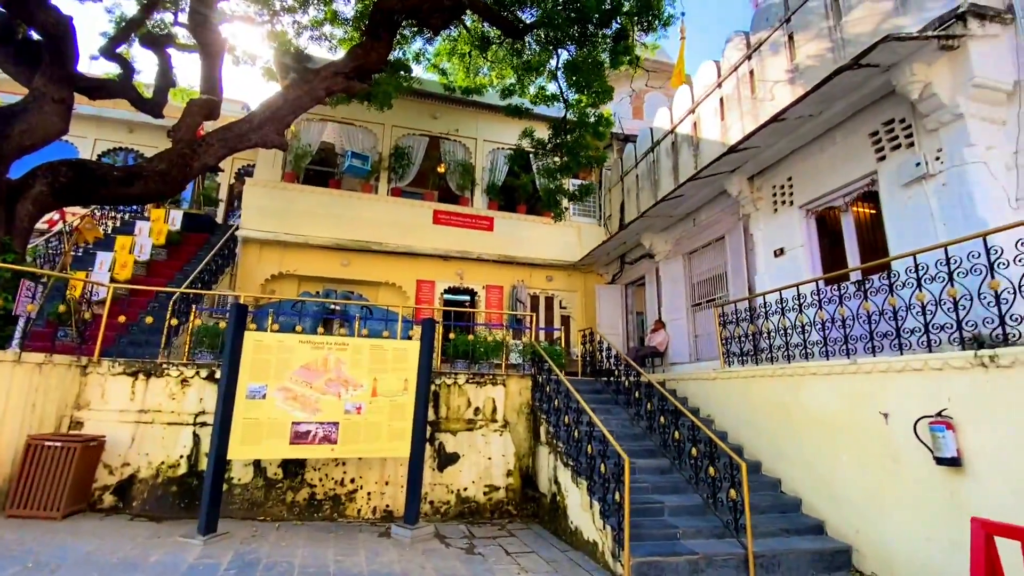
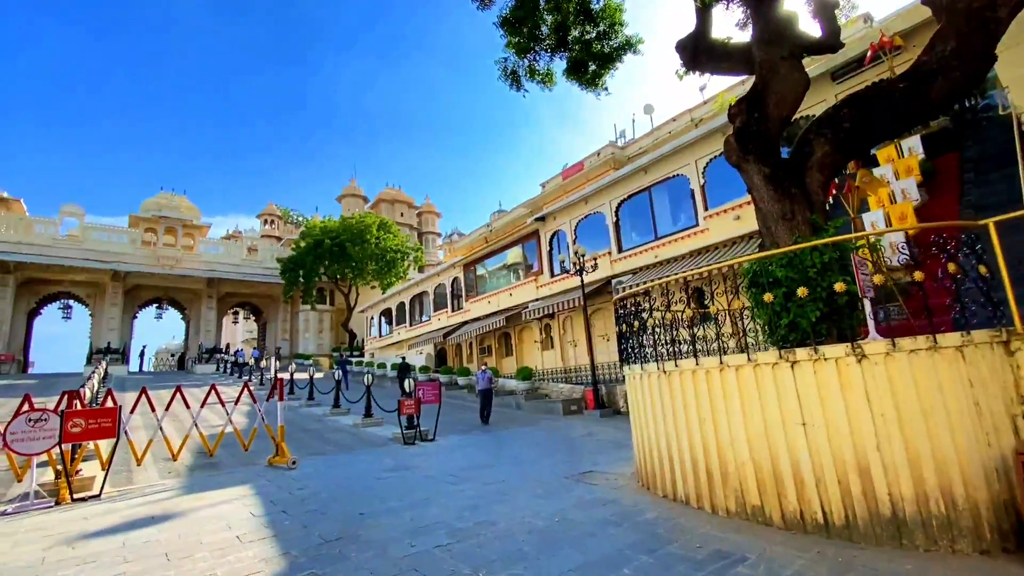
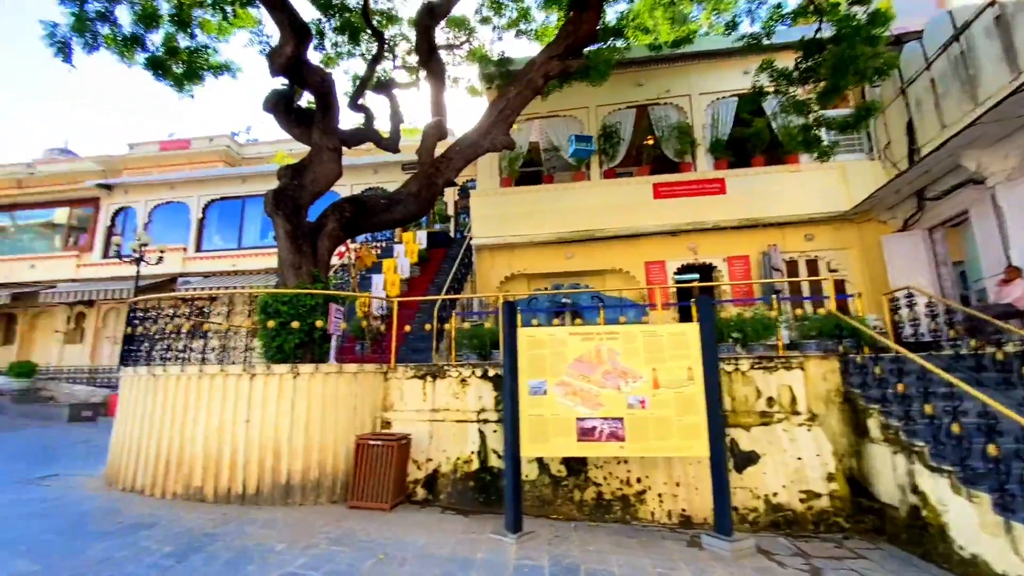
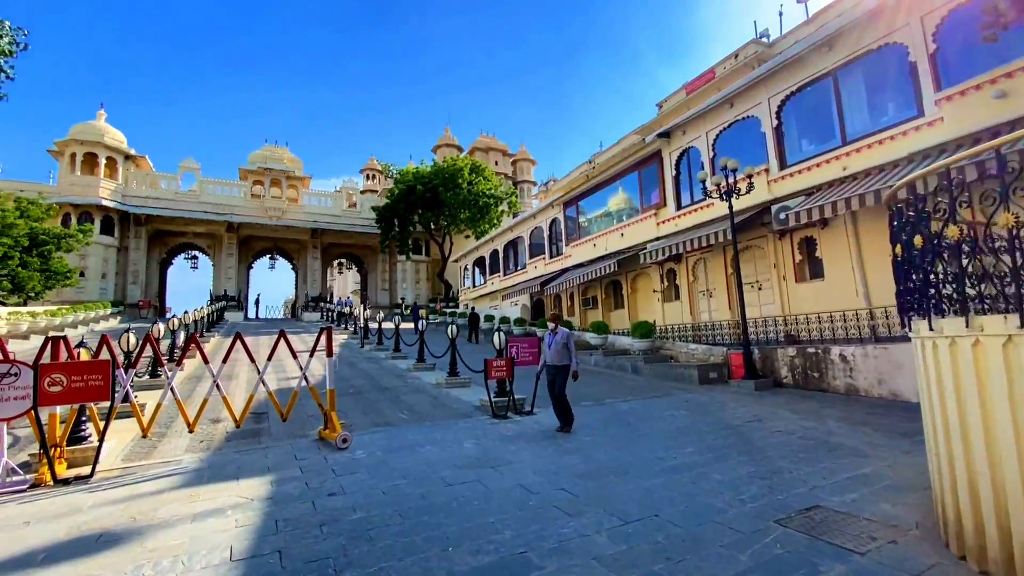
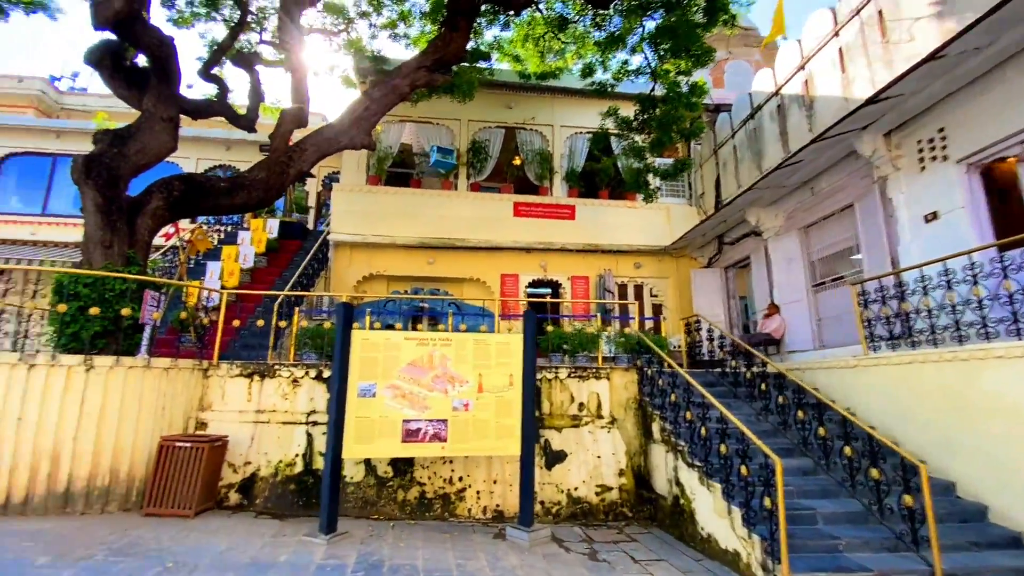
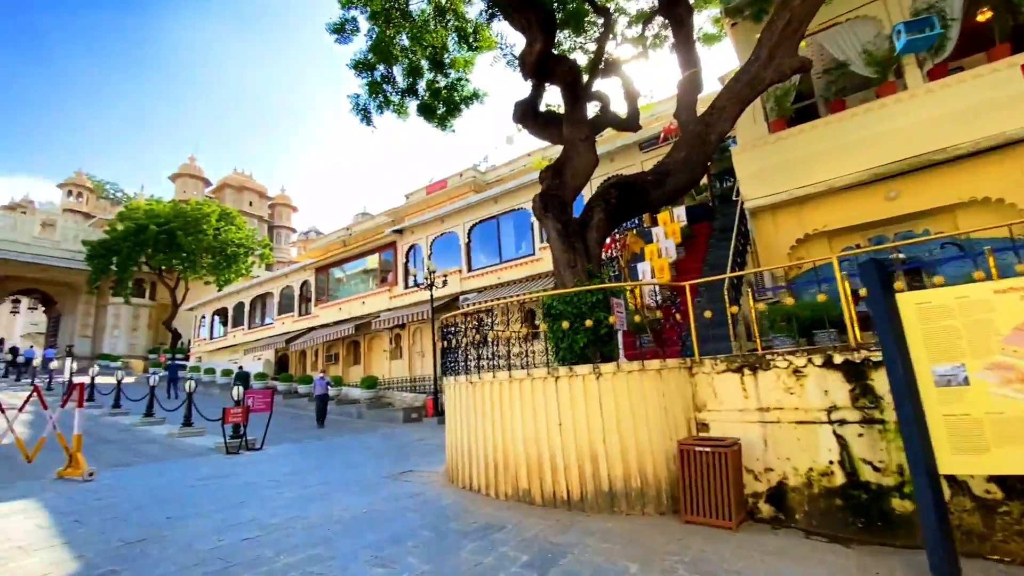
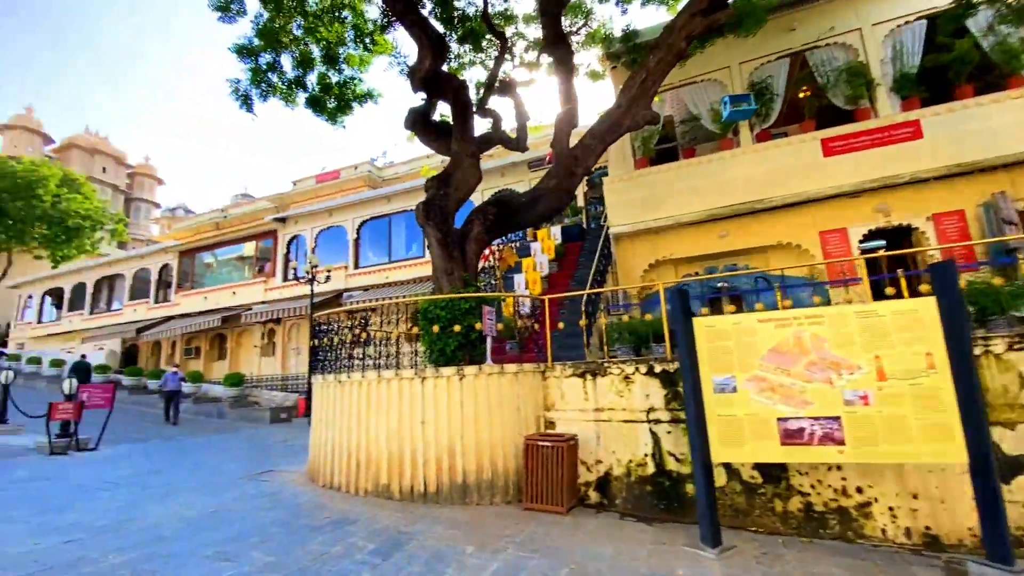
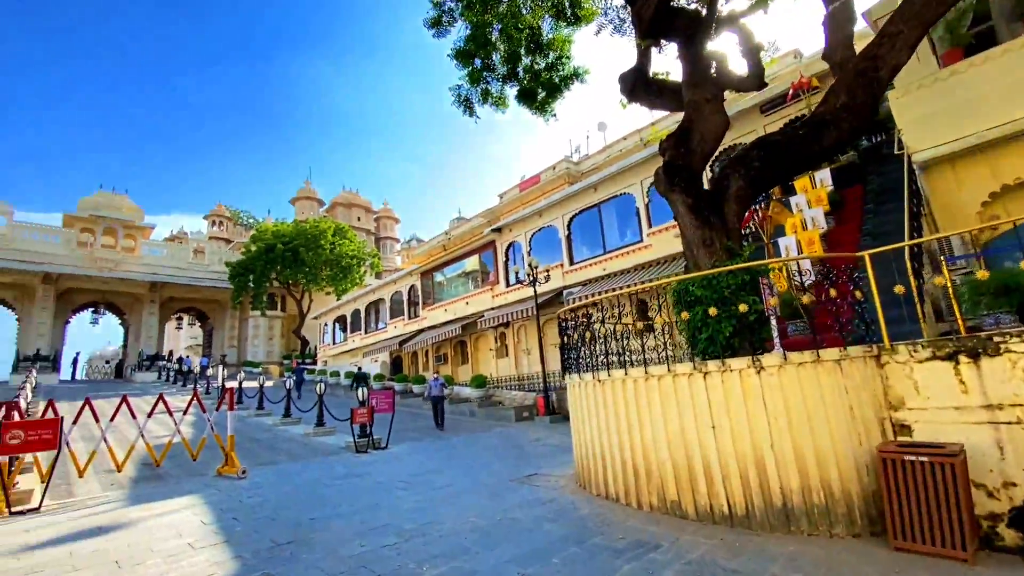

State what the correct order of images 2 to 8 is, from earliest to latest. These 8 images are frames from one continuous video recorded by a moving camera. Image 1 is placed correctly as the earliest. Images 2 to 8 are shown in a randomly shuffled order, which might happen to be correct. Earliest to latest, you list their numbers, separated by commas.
5, 3, 7, 6, 8, 2, 4
